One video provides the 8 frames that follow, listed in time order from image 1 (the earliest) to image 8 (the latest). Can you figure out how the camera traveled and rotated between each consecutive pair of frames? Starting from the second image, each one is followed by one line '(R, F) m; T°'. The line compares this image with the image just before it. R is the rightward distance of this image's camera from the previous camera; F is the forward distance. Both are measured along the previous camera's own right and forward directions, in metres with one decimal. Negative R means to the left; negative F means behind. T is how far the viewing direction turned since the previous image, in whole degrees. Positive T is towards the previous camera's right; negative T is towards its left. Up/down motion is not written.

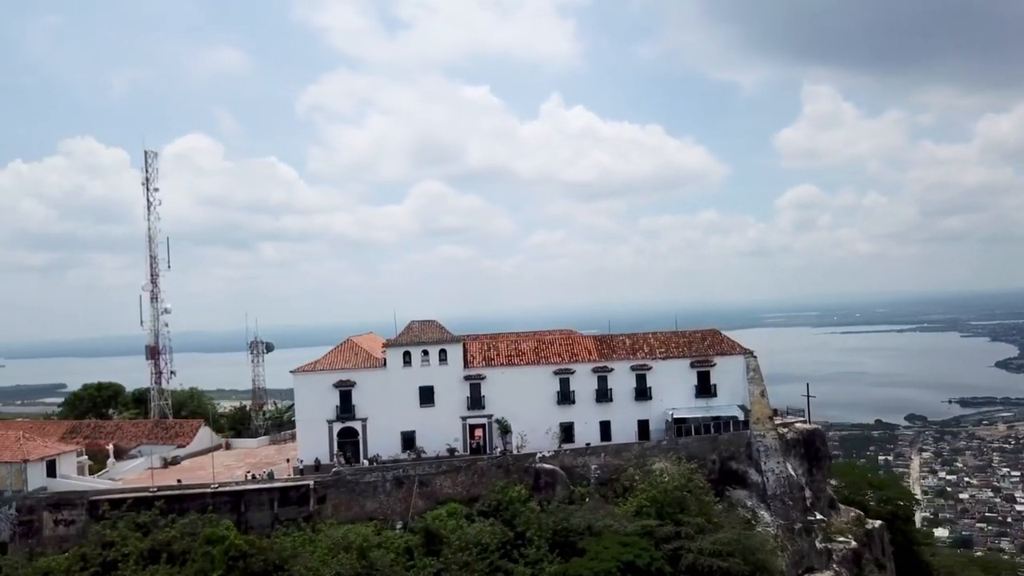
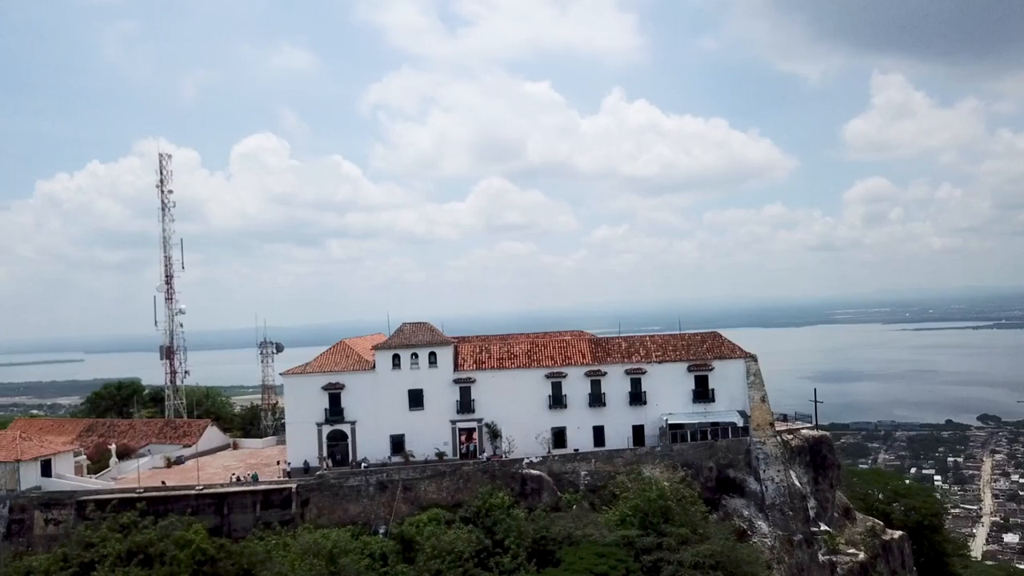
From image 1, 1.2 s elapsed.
(+2.9, +0.8) m; -4°
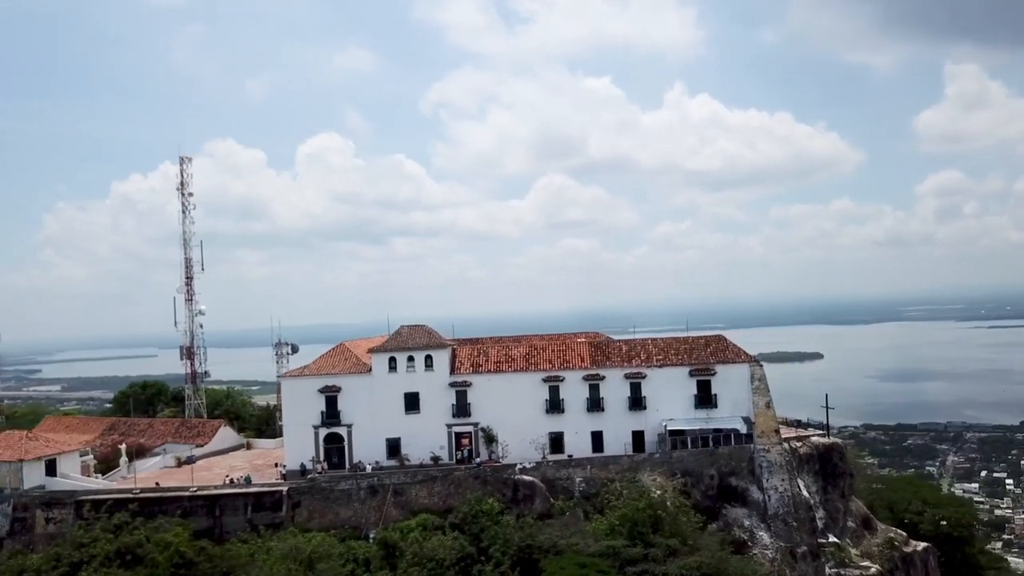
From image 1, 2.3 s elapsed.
(+2.6, +0.7) m; -4°
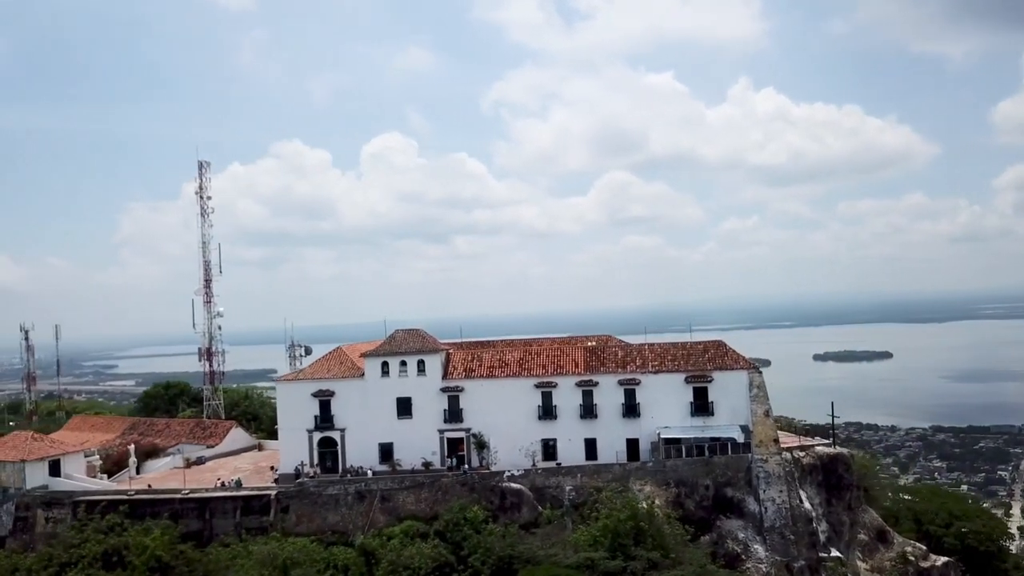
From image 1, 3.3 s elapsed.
(+2.7, +0.6) m; -4°
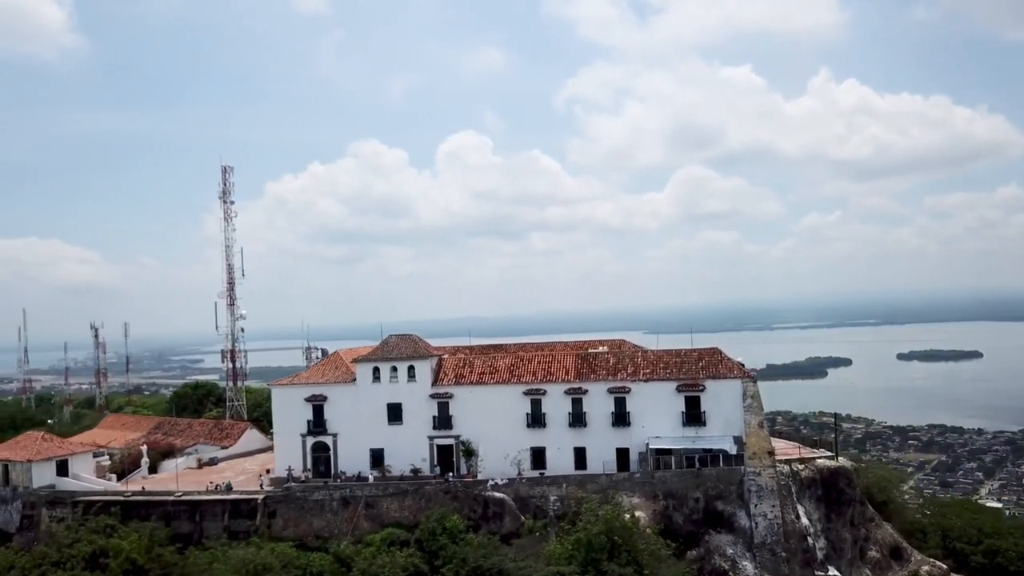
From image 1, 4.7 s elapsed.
(+3.3, +0.6) m; -5°
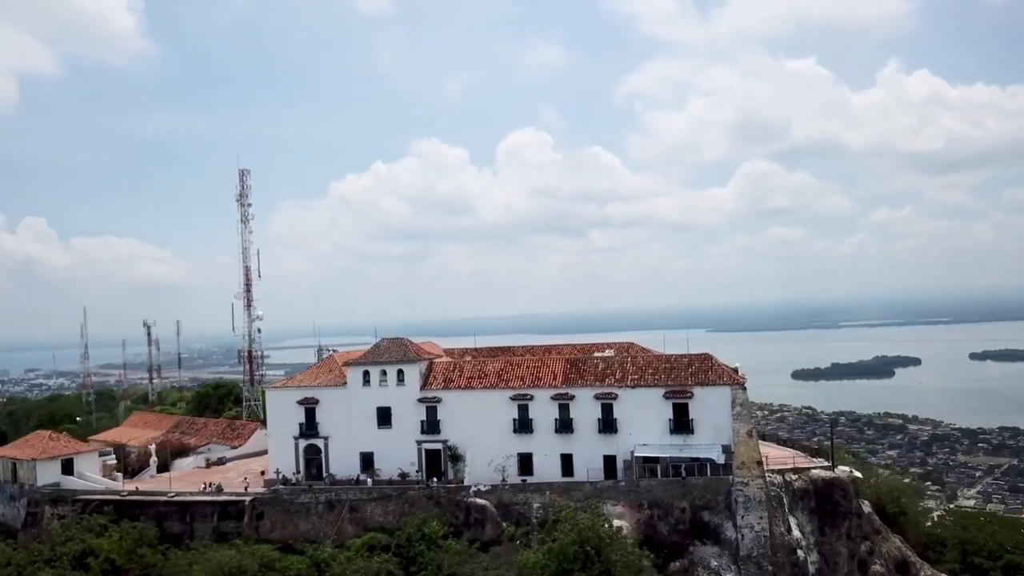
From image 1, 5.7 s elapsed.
(+2.8, +0.5) m; -4°
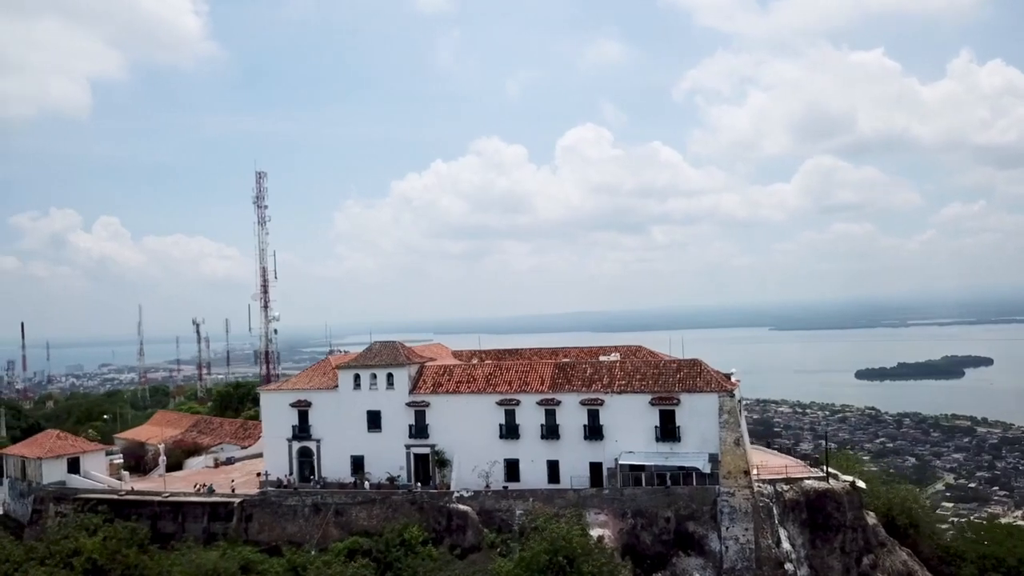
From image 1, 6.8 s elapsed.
(+2.7, +0.5) m; -4°
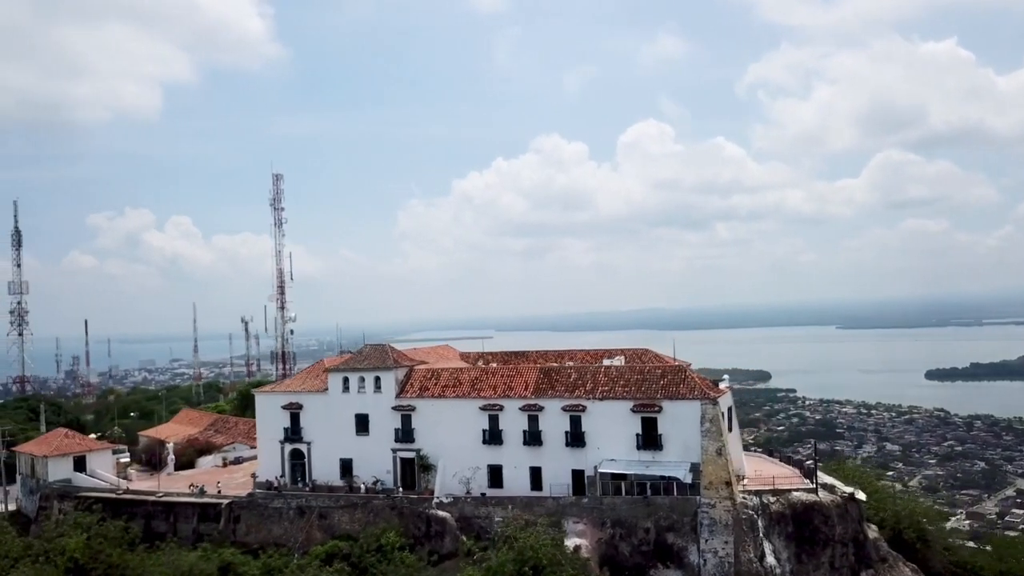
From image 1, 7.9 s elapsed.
(+2.8, +0.6) m; -4°
